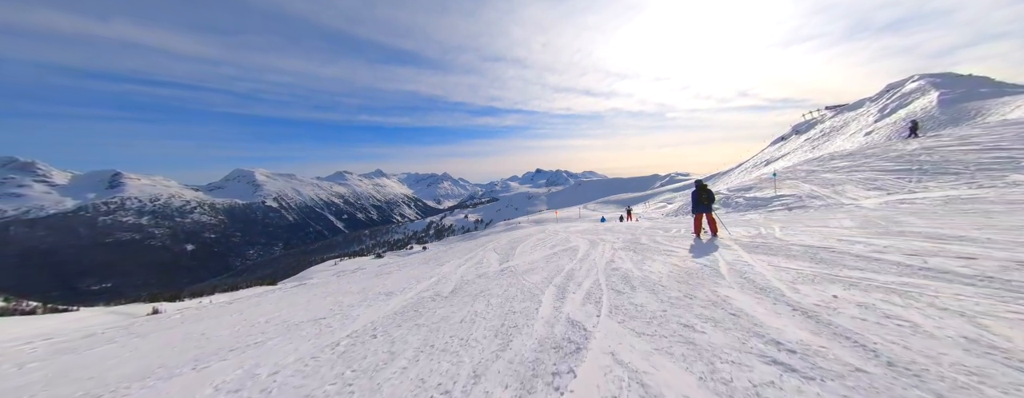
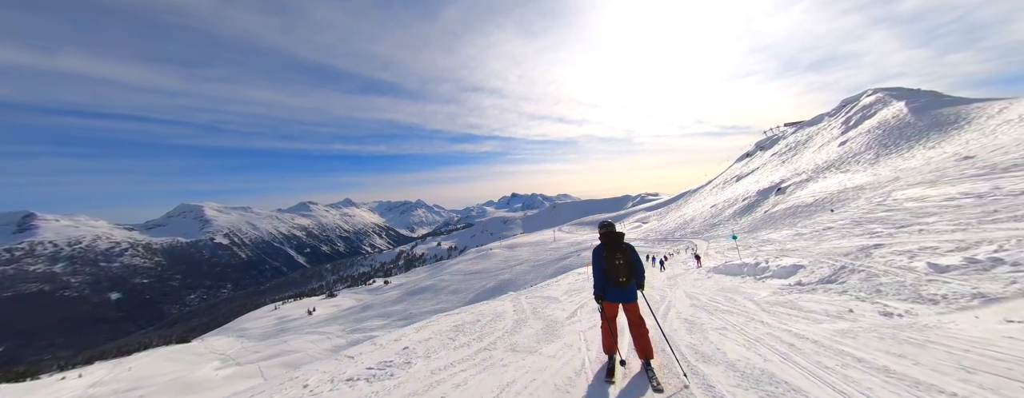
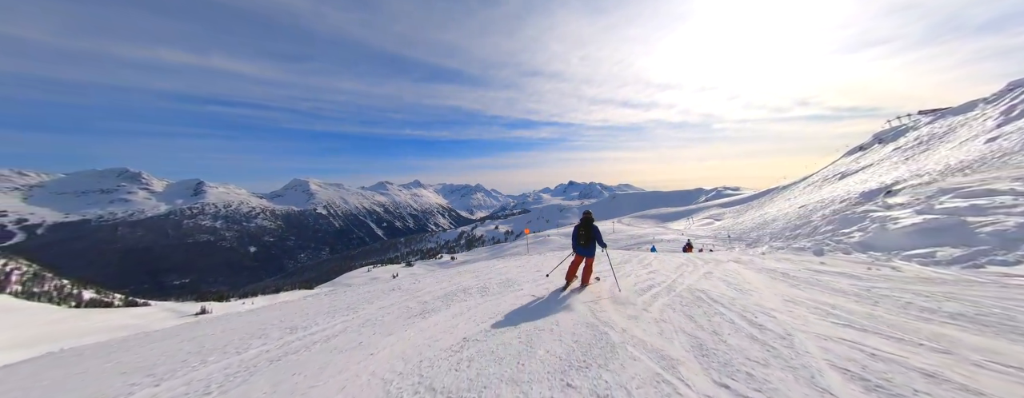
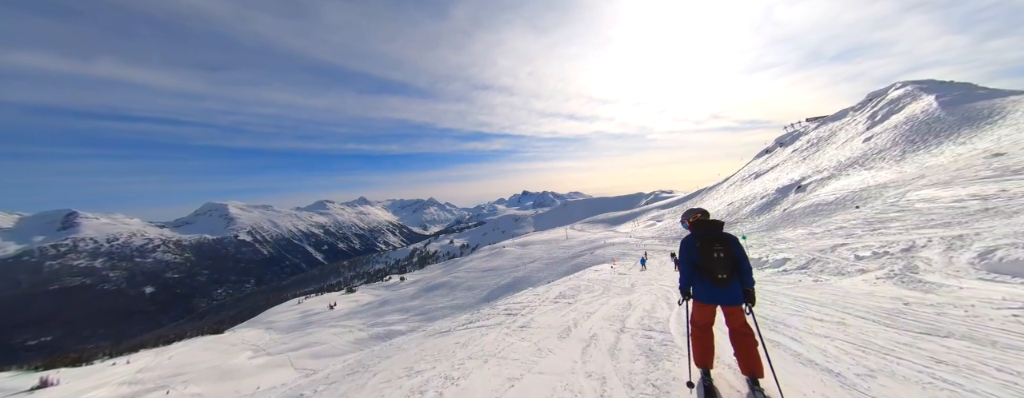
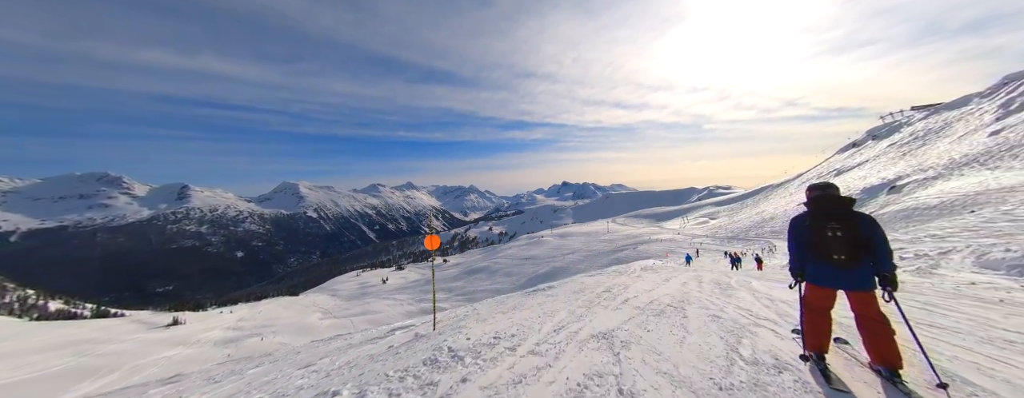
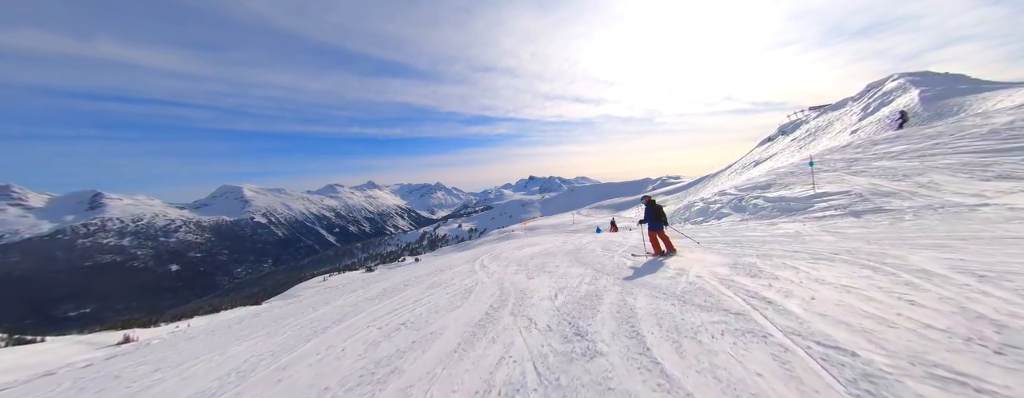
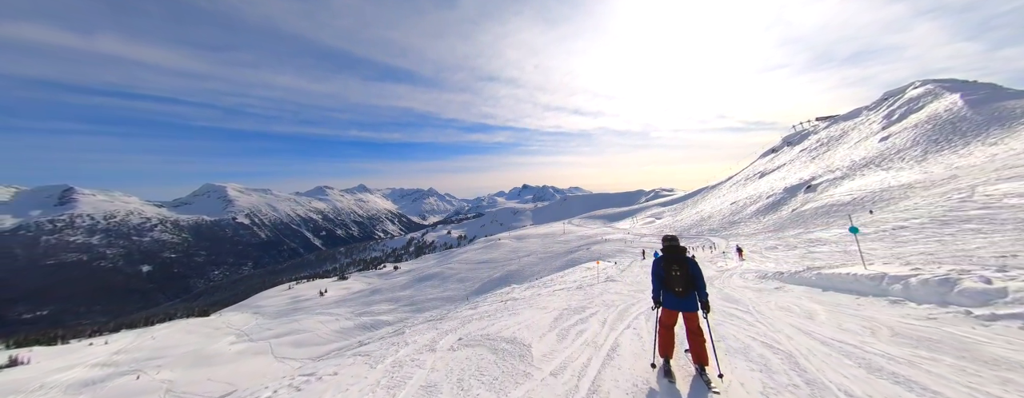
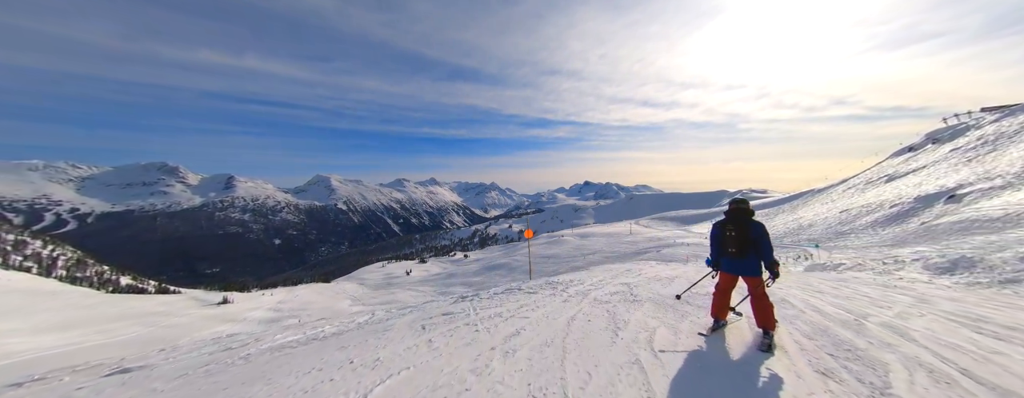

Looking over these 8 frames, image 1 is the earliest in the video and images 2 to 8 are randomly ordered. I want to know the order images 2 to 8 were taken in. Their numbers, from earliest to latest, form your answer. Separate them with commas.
6, 3, 8, 5, 4, 2, 7
